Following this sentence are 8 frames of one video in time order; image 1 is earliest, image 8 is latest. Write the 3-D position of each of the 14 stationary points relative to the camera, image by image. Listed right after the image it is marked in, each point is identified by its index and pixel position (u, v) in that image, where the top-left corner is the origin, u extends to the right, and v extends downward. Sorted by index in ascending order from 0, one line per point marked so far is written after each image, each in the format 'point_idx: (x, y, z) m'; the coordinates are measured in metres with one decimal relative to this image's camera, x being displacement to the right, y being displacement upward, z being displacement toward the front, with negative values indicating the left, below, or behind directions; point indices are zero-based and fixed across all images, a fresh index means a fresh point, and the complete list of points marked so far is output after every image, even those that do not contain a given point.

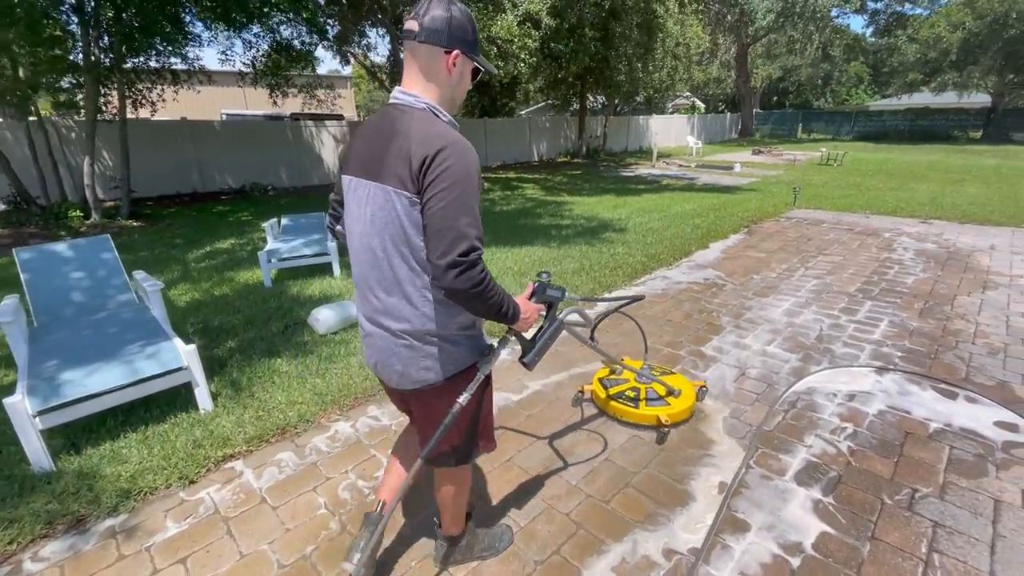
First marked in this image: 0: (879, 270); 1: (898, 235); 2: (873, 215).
0: (+3.6, +0.2, +4.8) m
1: (+4.8, +0.7, +6.1) m
2: (+5.5, +1.1, +7.3) m
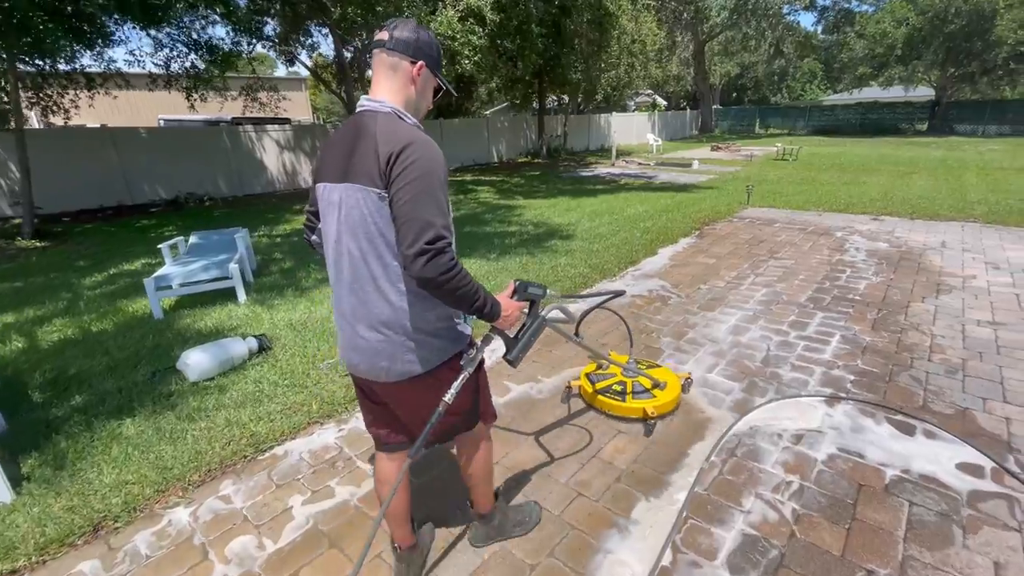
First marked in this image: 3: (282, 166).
0: (+3.0, +0.1, +4.5) m
1: (+4.1, +0.7, +5.9) m
2: (+4.6, +1.1, +7.1) m
3: (-6.6, +3.5, +13.7) m
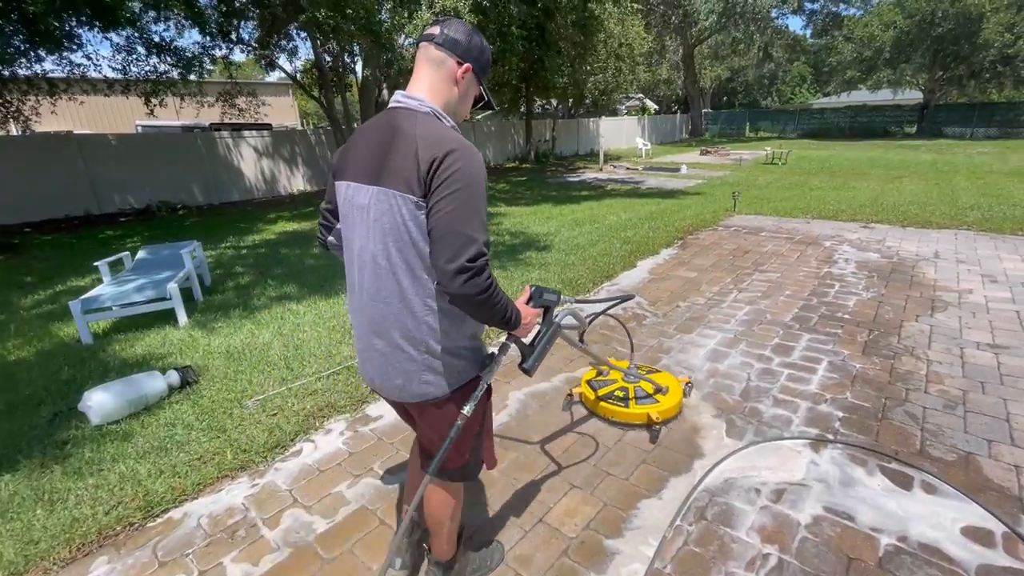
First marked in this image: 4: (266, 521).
0: (+2.7, 0.0, +4.2) m
1: (+3.8, +0.5, +5.6) m
2: (+4.3, +1.0, +6.8) m
3: (-7.0, +3.2, +13.4) m
4: (-1.0, -1.0, +2.0) m
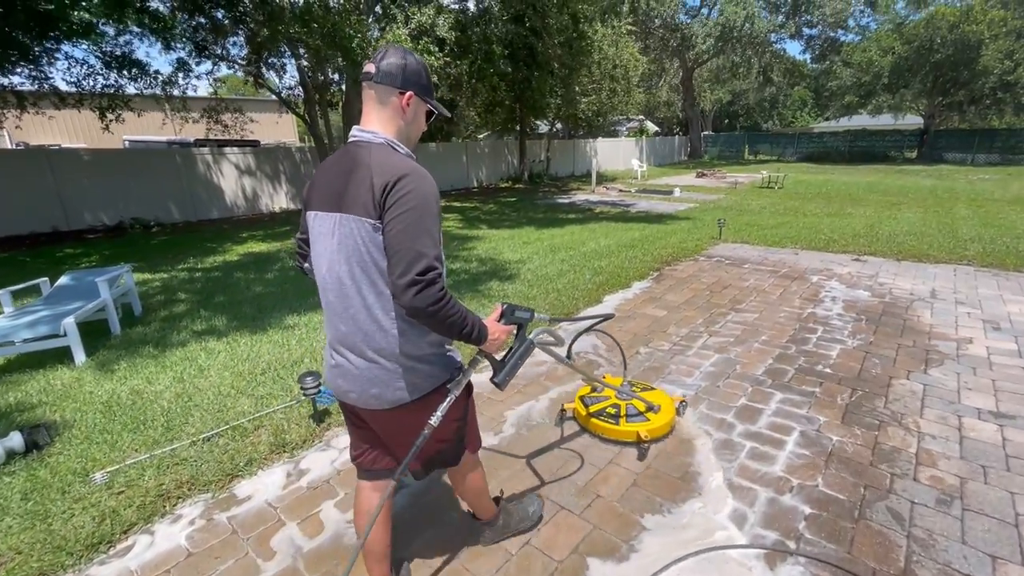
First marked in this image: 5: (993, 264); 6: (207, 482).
0: (+2.2, -0.4, +3.7) m
1: (+3.3, +0.1, +5.1) m
2: (+3.9, +0.5, +6.4) m
3: (-7.4, +2.7, +13.1) m
4: (-1.5, -1.2, +1.5) m
5: (+5.5, +0.3, +5.5) m
6: (-1.4, -0.9, +2.3) m
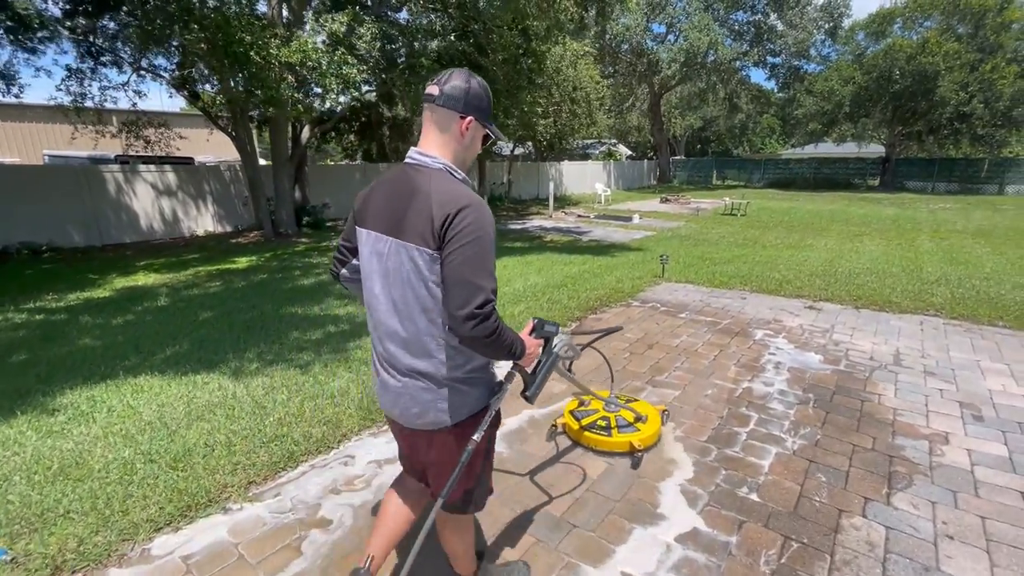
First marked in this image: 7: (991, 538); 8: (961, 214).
0: (+1.2, -0.8, +2.8) m
1: (+2.3, -0.4, +4.3) m
2: (+2.8, -0.1, +5.6) m
3: (-8.7, +1.9, +11.8) m
4: (-2.4, -1.5, +0.4) m
5: (+4.4, -0.3, +4.7) m
6: (-2.4, -1.3, +1.2) m
7: (+1.9, -1.0, +1.9) m
8: (+13.7, +2.2, +14.6) m
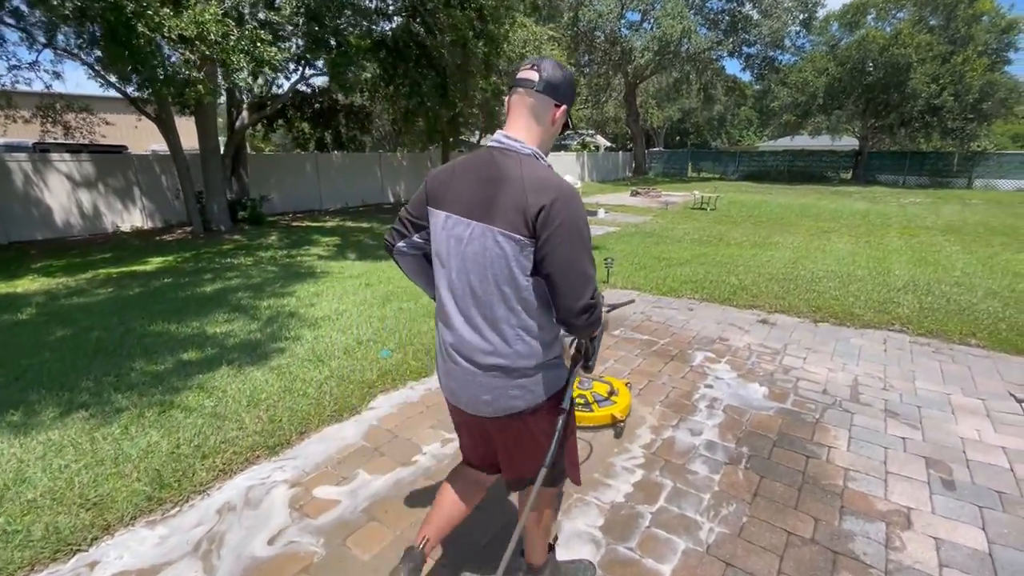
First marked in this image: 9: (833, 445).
0: (+0.5, -0.9, +2.1) m
1: (+1.5, -0.5, +3.6) m
2: (+1.9, -0.1, +4.9) m
3: (-9.8, +1.9, +10.8) m
4: (-3.0, -1.7, -0.4) m
5: (+3.6, -0.4, +4.1) m
6: (-3.0, -1.5, +0.4) m
7: (+1.2, -1.2, +1.3) m
8: (+12.5, +2.3, +14.3) m
9: (+1.7, -0.8, +2.6) m
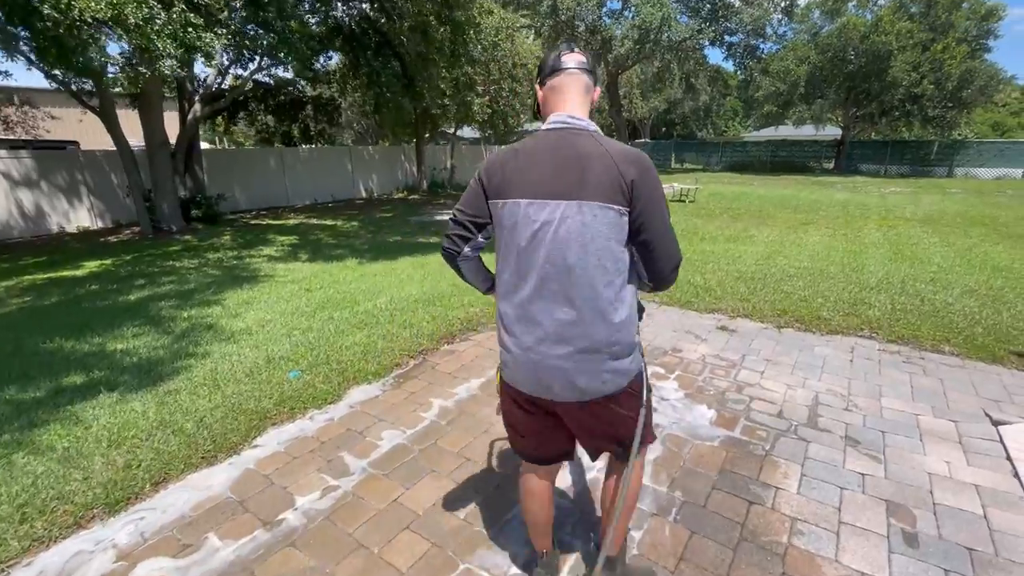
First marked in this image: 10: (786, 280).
0: (0.0, -1.0, +1.7) m
1: (+1.0, -0.6, +3.2) m
2: (+1.4, -0.2, +4.6) m
3: (-10.5, +1.7, +10.1) m
4: (-3.4, -1.9, -0.9) m
5: (+3.1, -0.4, +3.8) m
6: (-3.4, -1.6, -0.1) m
7: (+0.8, -1.3, +0.9) m
8: (+11.7, +2.6, +14.1) m
9: (+1.2, -0.9, +2.2) m
10: (+3.1, +0.1, +5.4) m
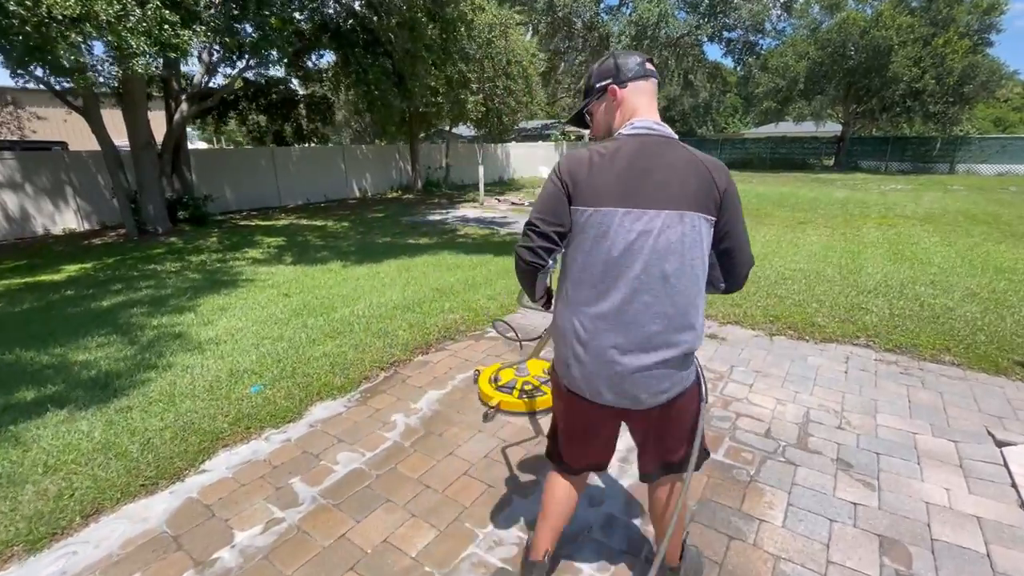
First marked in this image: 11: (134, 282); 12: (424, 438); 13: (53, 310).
0: (-0.1, -1.1, +1.6) m
1: (+0.8, -0.6, +3.1) m
2: (+1.2, -0.2, +4.4) m
3: (-10.6, +1.7, +10.0) m
4: (-3.6, -2.0, -1.0) m
5: (+2.9, -0.4, +3.6) m
6: (-3.6, -1.7, -0.3) m
7: (+0.6, -1.3, +0.8) m
8: (+11.6, +2.6, +13.9) m
9: (+1.1, -0.9, +2.0) m
10: (+2.9, +0.1, +5.2) m
11: (-5.1, +0.1, +6.5) m
12: (-0.5, -0.8, +2.6) m
13: (-4.9, -0.2, +5.2) m
